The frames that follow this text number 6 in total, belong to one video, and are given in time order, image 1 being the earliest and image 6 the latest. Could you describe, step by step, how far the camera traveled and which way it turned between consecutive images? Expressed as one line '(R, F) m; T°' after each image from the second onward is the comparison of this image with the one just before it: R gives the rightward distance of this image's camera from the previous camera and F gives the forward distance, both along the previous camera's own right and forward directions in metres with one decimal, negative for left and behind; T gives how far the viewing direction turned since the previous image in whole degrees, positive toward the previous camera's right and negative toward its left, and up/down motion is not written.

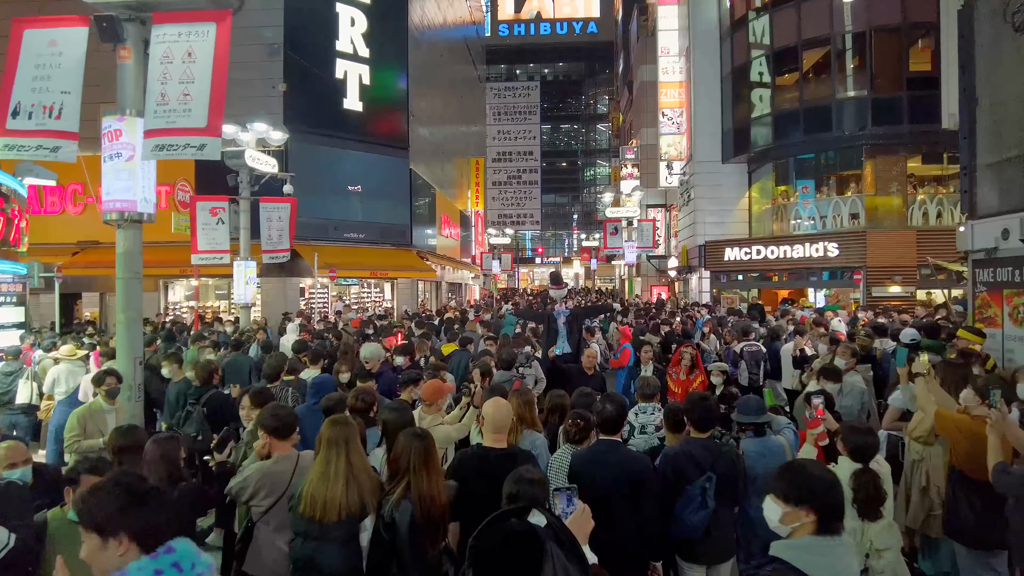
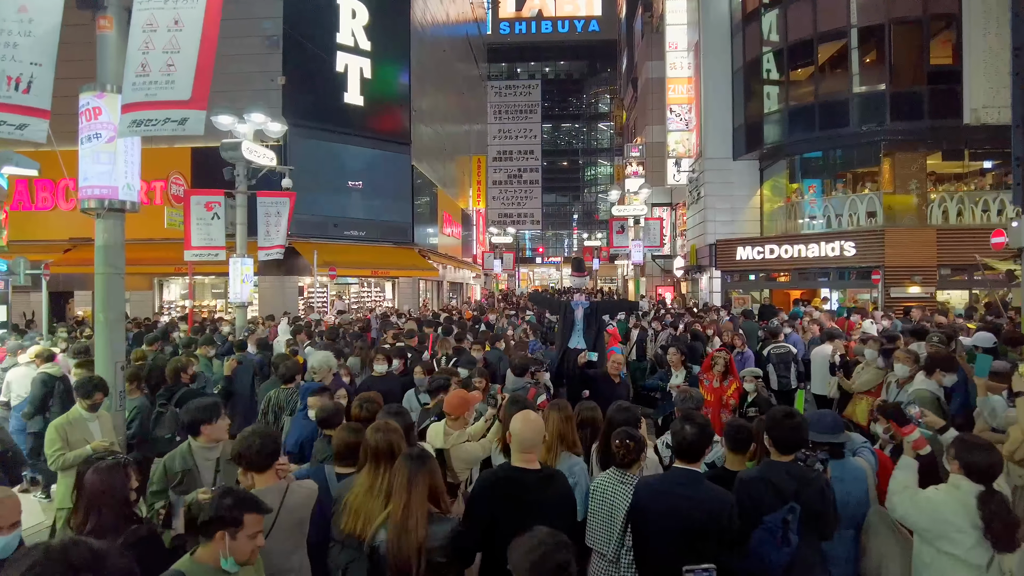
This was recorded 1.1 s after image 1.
(-0.2, +0.6) m; 0°
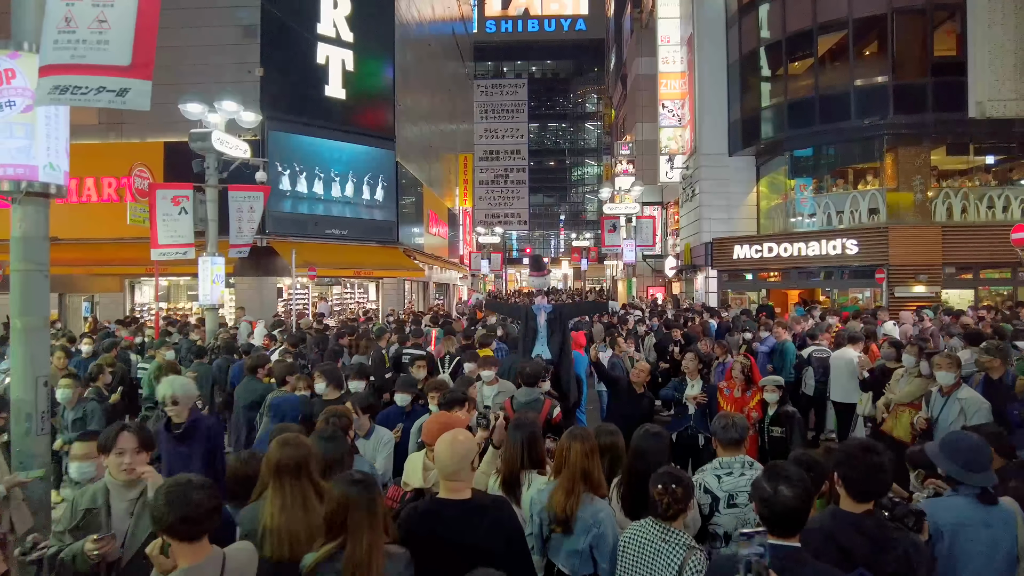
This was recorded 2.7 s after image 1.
(-0.1, +0.9) m; +1°
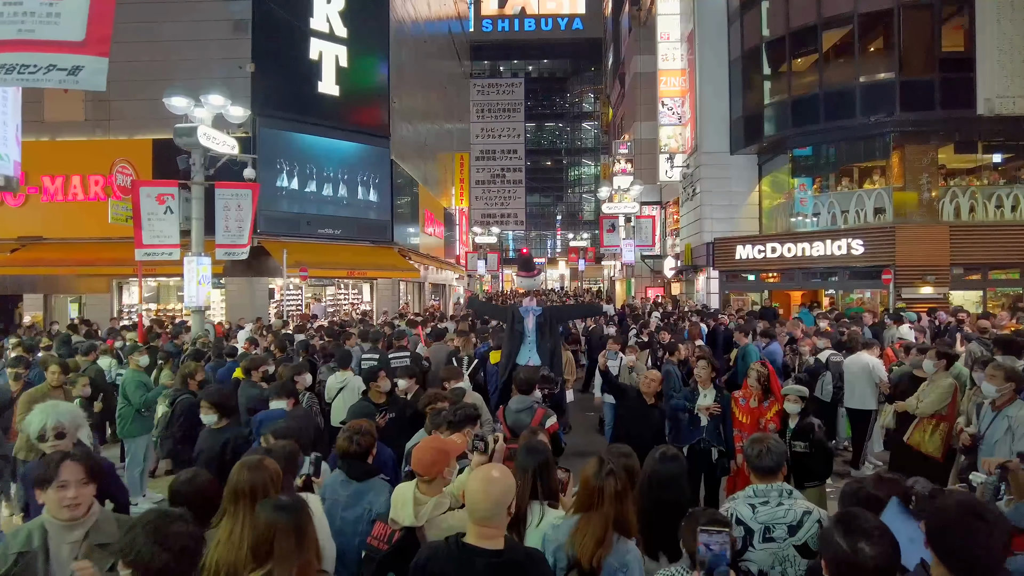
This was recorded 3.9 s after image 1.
(0.0, +0.5) m; 0°
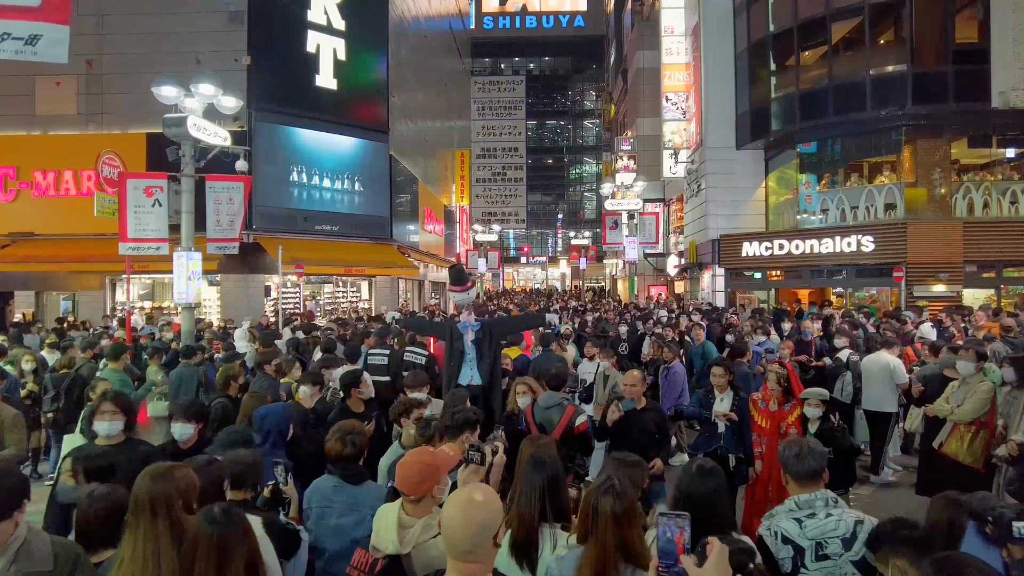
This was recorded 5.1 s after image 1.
(0.0, +0.4) m; 0°
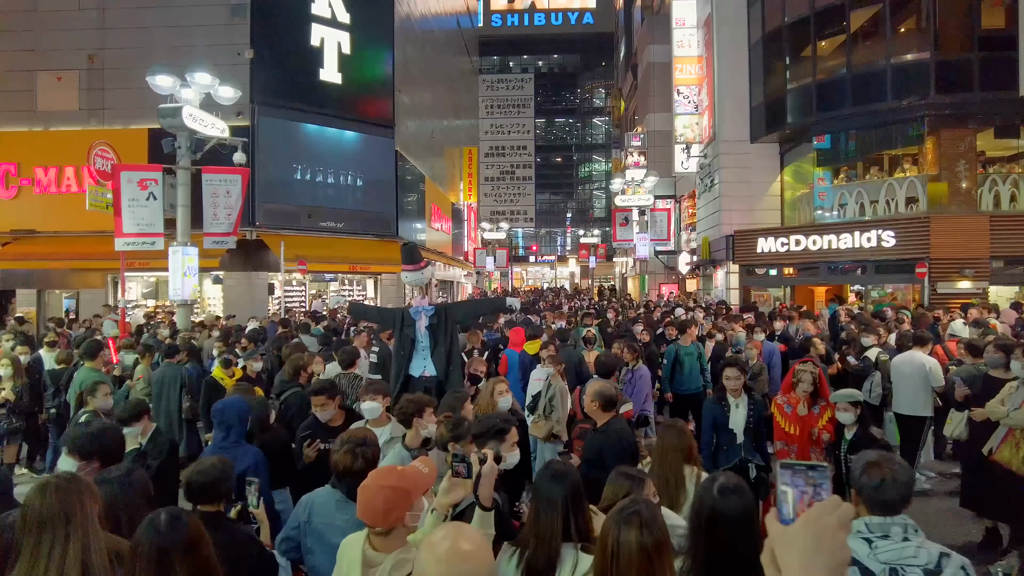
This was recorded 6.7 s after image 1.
(0.0, +0.5) m; -1°
